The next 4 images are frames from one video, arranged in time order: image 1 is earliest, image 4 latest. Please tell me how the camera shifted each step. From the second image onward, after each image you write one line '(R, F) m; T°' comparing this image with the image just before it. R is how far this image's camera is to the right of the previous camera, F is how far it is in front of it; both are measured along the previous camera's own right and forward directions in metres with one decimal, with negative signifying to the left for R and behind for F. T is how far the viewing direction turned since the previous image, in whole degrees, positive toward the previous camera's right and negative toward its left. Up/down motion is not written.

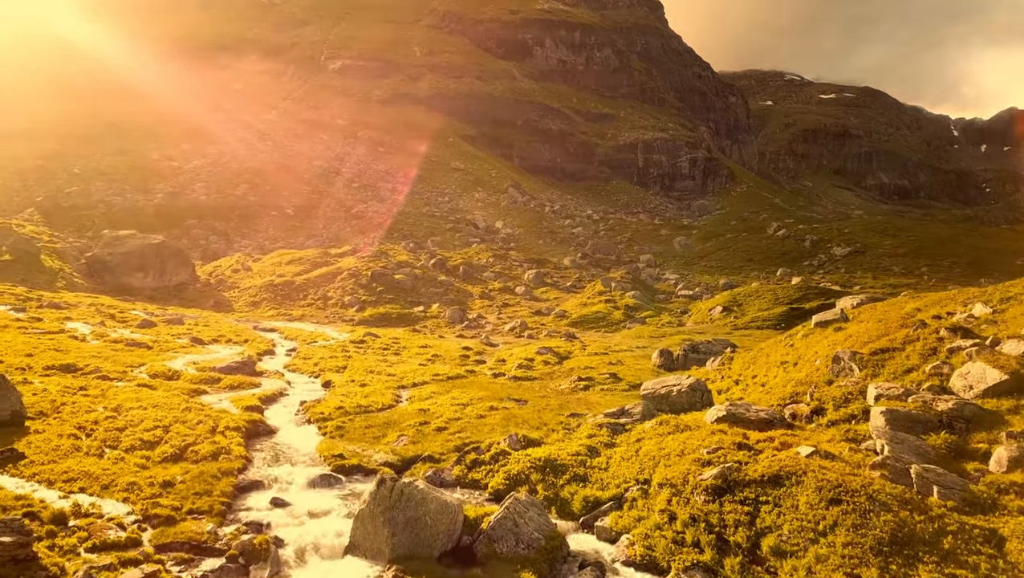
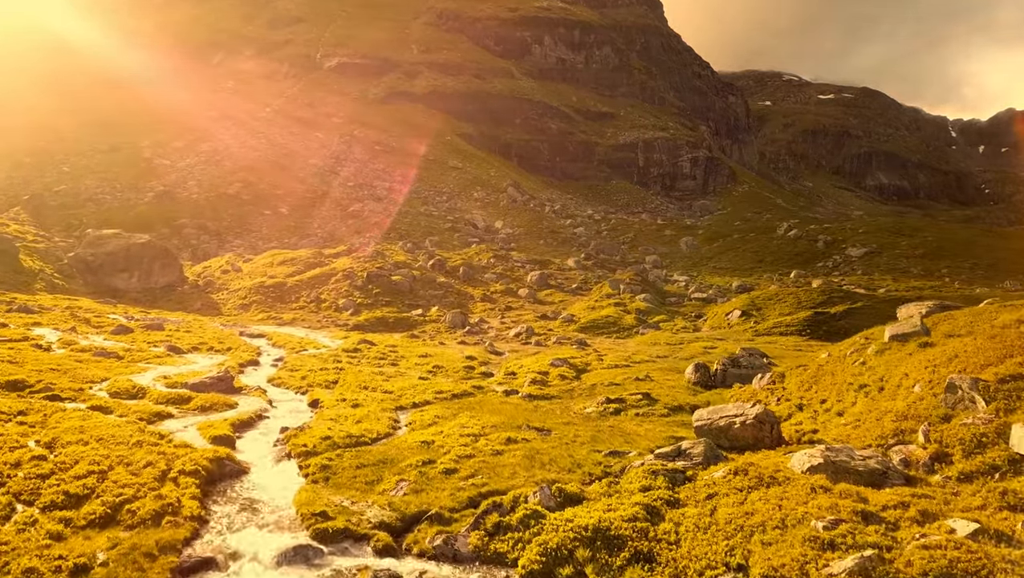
(-1.3, +5.7) m; 0°
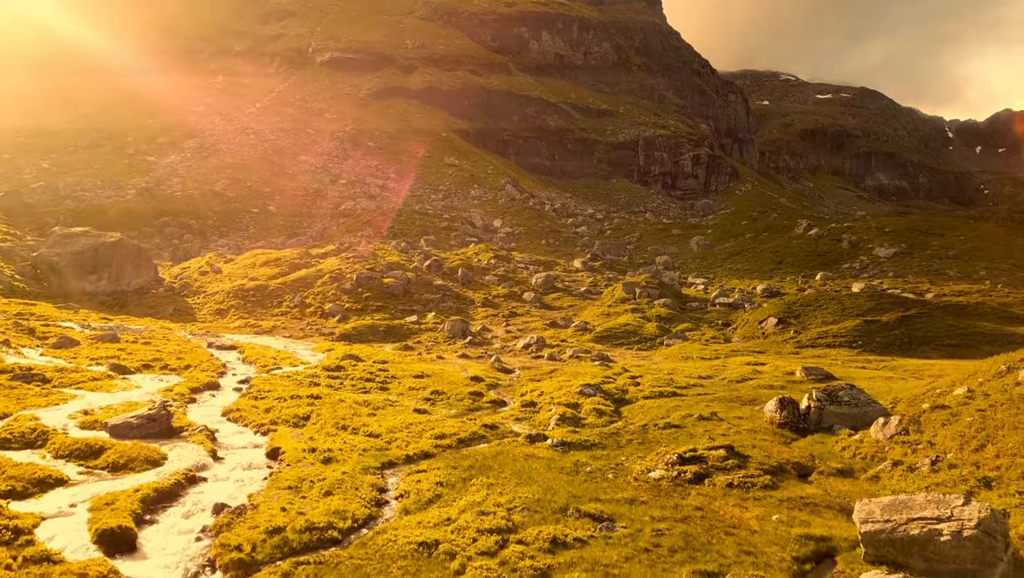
(-1.7, +10.0) m; +1°
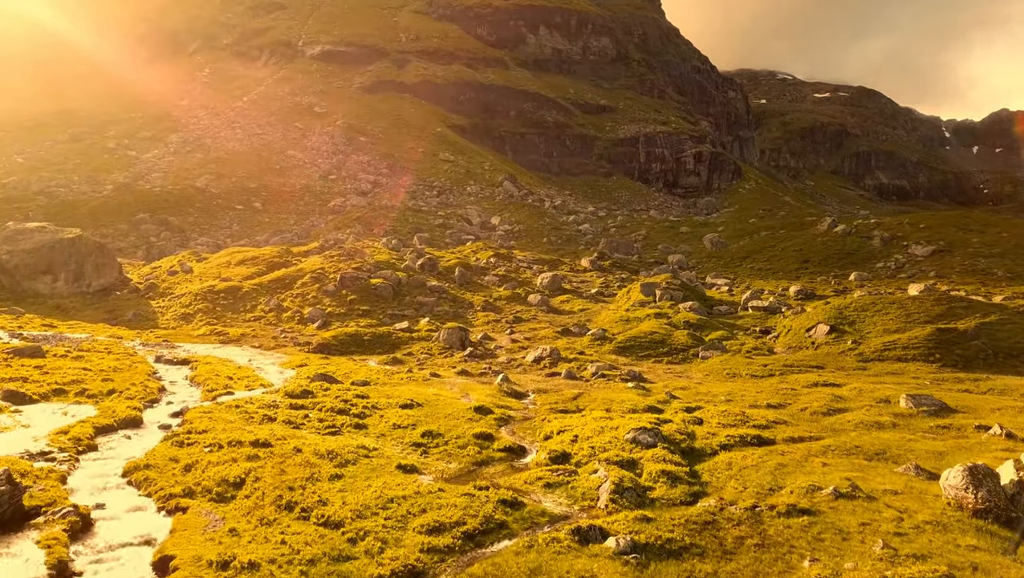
(-1.5, +11.4) m; +1°
